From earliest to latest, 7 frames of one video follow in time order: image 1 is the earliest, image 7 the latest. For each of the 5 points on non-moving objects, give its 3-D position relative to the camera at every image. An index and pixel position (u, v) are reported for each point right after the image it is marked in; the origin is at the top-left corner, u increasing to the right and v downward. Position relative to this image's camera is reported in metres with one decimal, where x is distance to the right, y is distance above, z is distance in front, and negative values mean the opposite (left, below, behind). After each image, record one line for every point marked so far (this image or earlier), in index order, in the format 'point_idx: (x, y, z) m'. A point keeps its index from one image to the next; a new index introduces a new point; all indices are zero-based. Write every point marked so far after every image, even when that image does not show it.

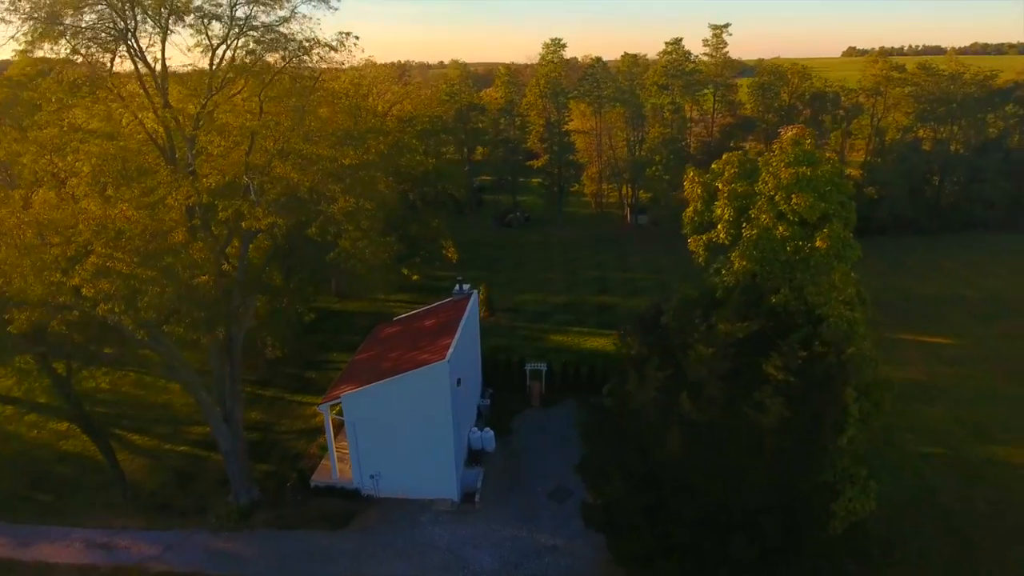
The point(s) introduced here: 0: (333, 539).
0: (-4.3, -6.0, +15.3) m
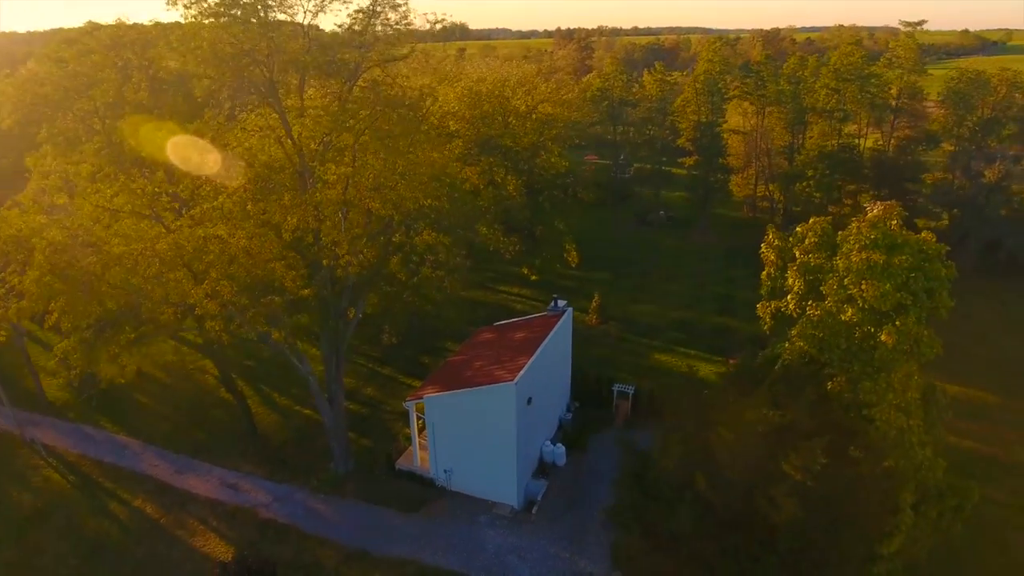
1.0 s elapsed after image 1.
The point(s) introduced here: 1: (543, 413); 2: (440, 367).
0: (-3.0, -6.3, +17.4) m
1: (+0.9, -3.7, +18.8) m
2: (-2.2, -2.5, +19.9) m
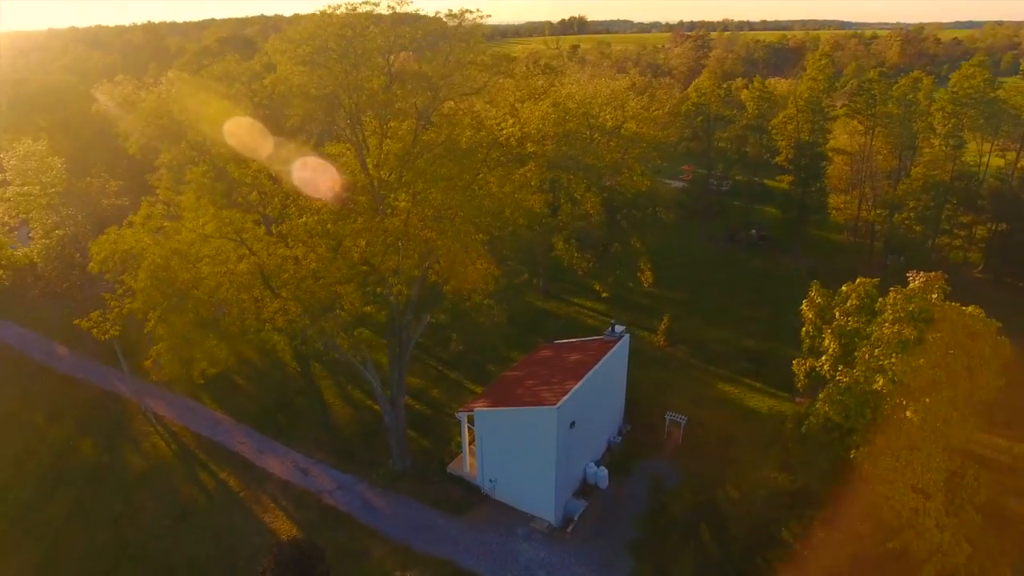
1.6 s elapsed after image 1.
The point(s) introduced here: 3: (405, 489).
0: (-1.9, -6.8, +18.7) m
1: (+2.3, -4.5, +19.4) m
2: (-0.5, -3.1, +21.0) m
3: (-3.3, -6.3, +19.9) m
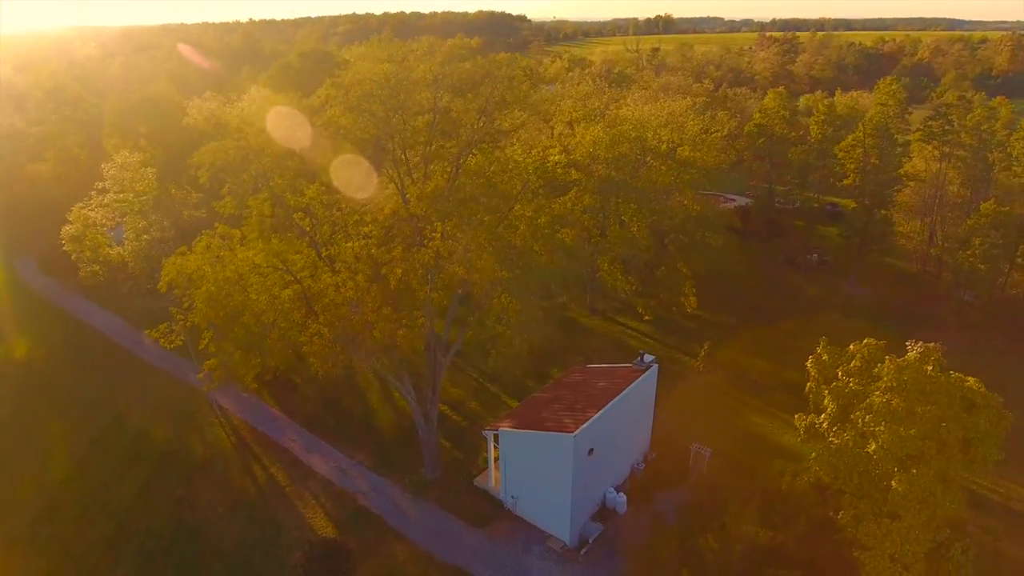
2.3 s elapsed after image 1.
0: (-1.4, -7.6, +19.8) m
1: (+3.1, -5.5, +20.1) m
2: (+0.5, -3.9, +21.9) m
3: (-2.6, -6.9, +21.2) m
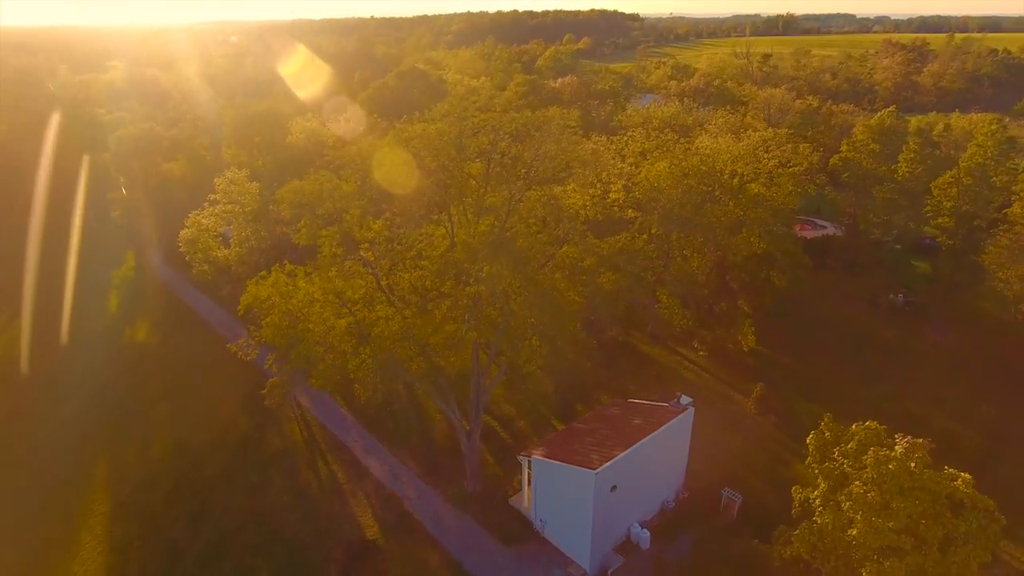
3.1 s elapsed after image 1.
0: (-0.5, -8.7, +21.3) m
1: (+4.0, -6.9, +20.9) m
2: (+1.9, -5.1, +23.1) m
3: (-1.5, -8.0, +22.9) m
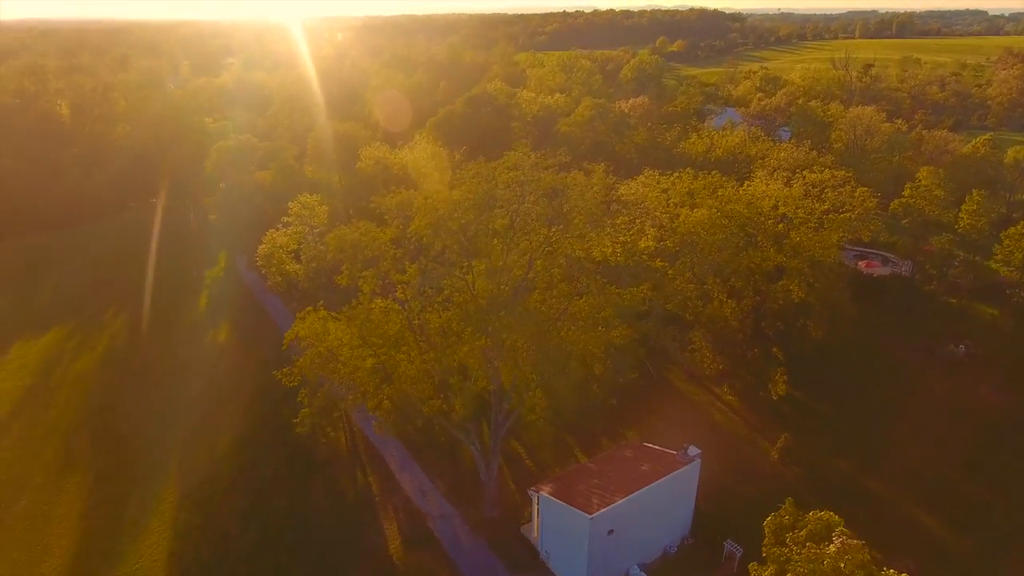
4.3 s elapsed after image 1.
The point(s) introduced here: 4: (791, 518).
0: (-0.3, -10.3, +23.0) m
1: (+4.2, -8.7, +22.0) m
2: (+2.5, -6.9, +24.4) m
3: (-1.0, -9.5, +24.7) m
4: (+6.4, -5.2, +14.5) m
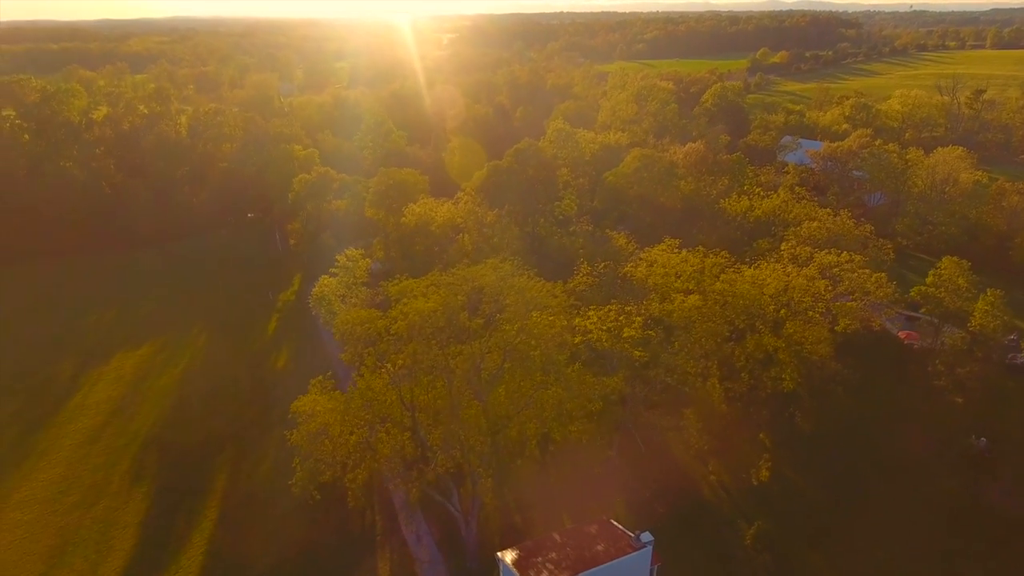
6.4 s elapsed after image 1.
0: (-1.8, -13.7, +26.0) m
1: (+2.7, -12.5, +24.3) m
2: (+1.4, -10.5, +27.0) m
3: (-2.2, -12.9, +27.8) m
4: (+3.9, -9.1, +16.6) m
